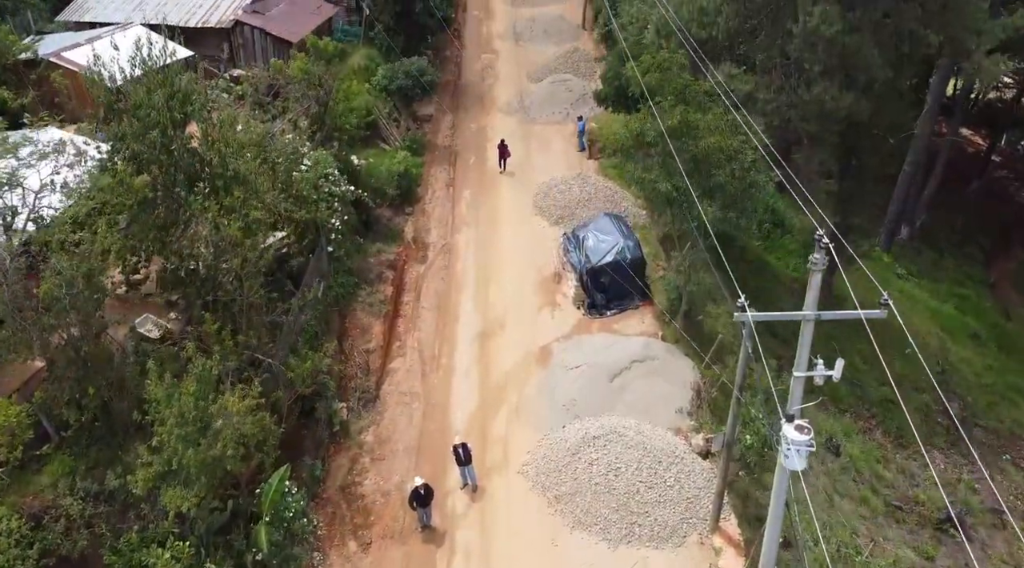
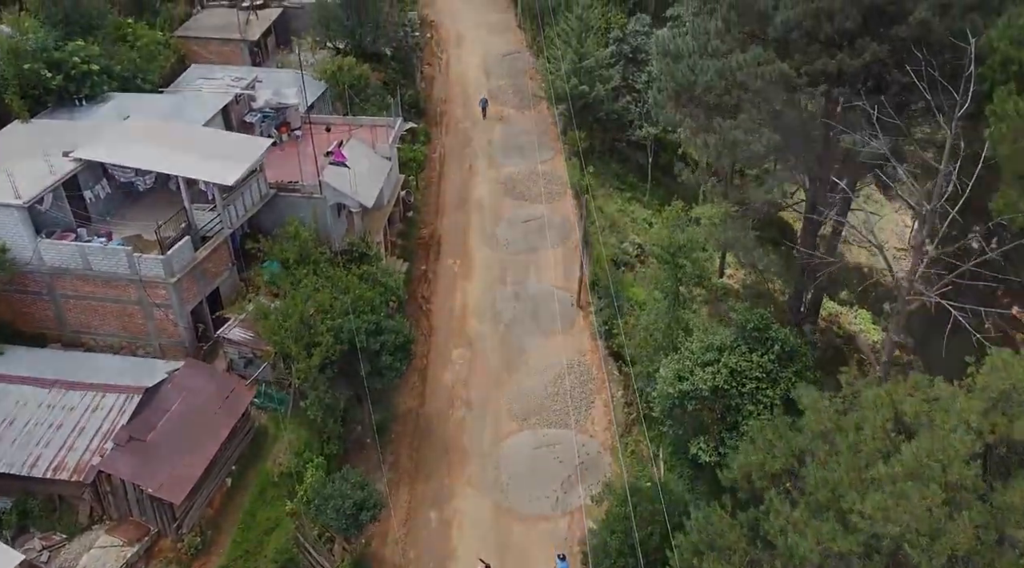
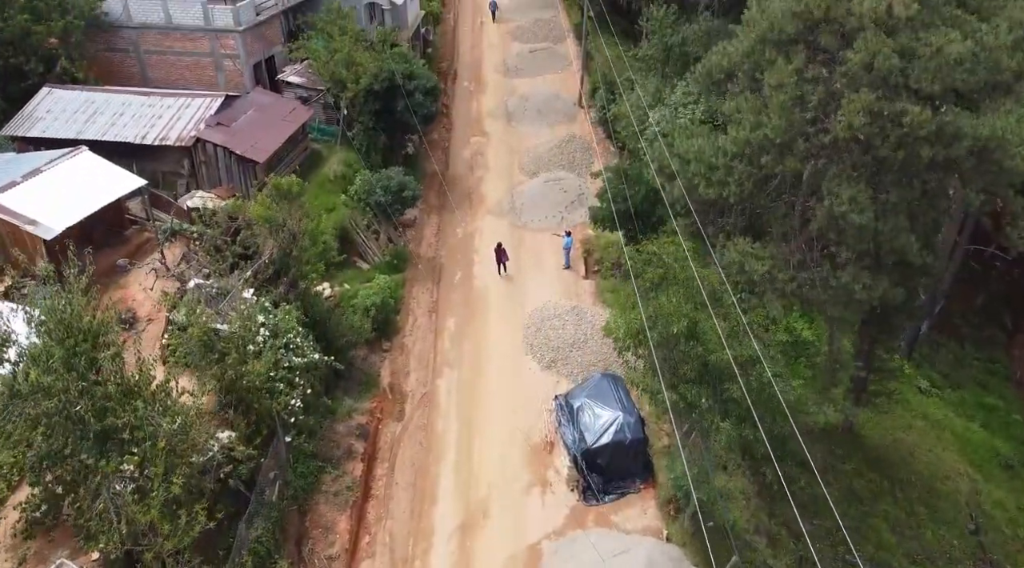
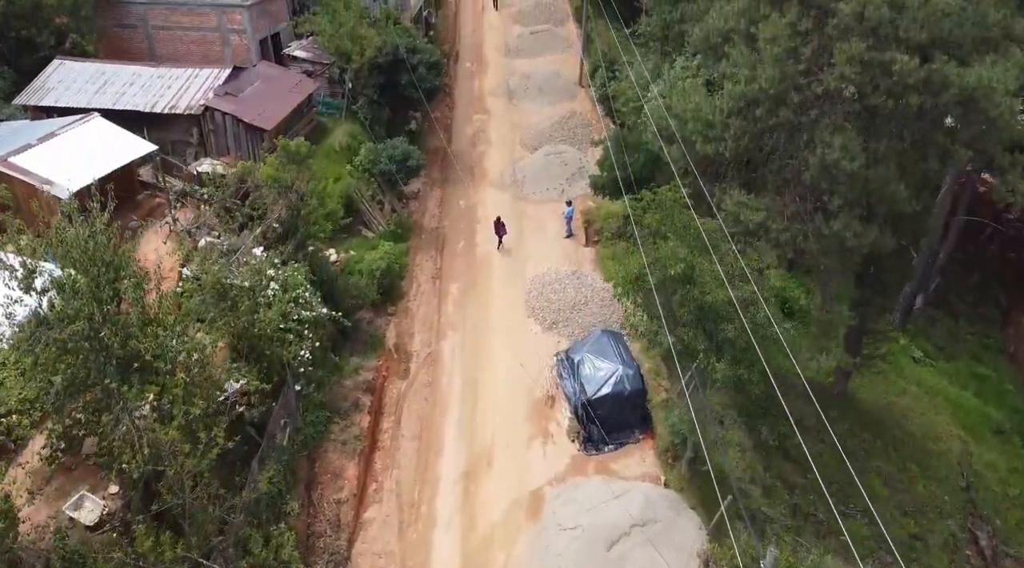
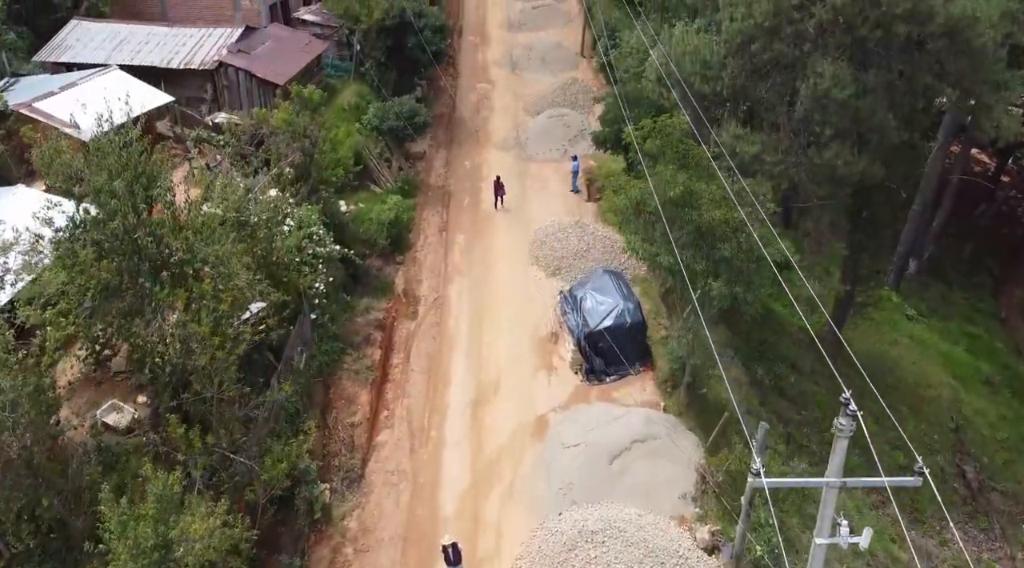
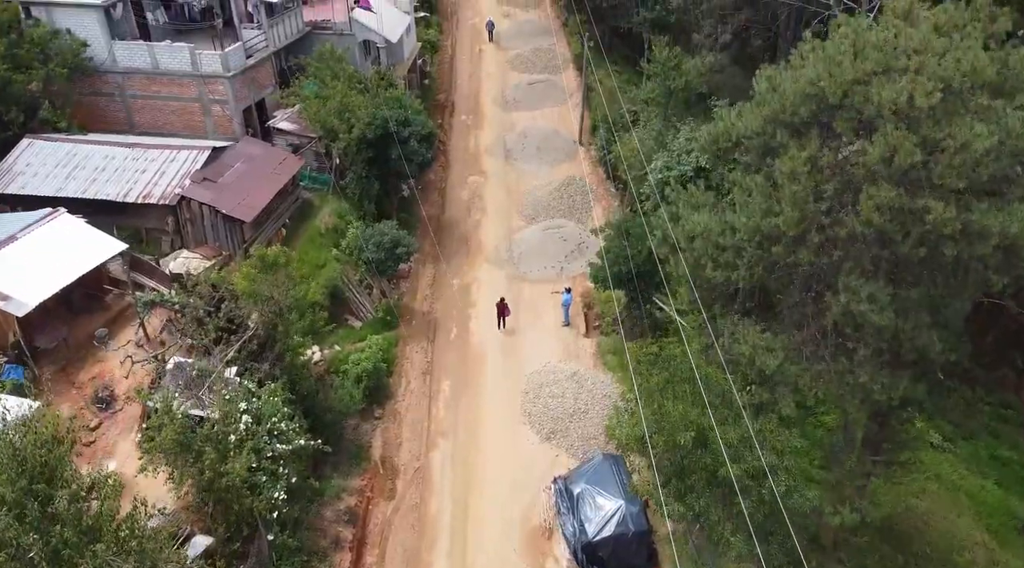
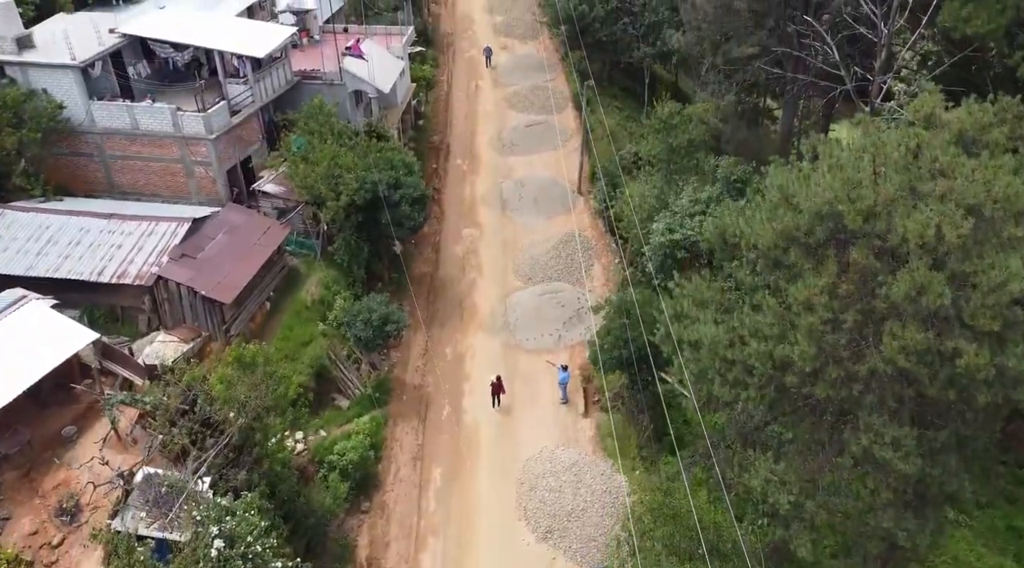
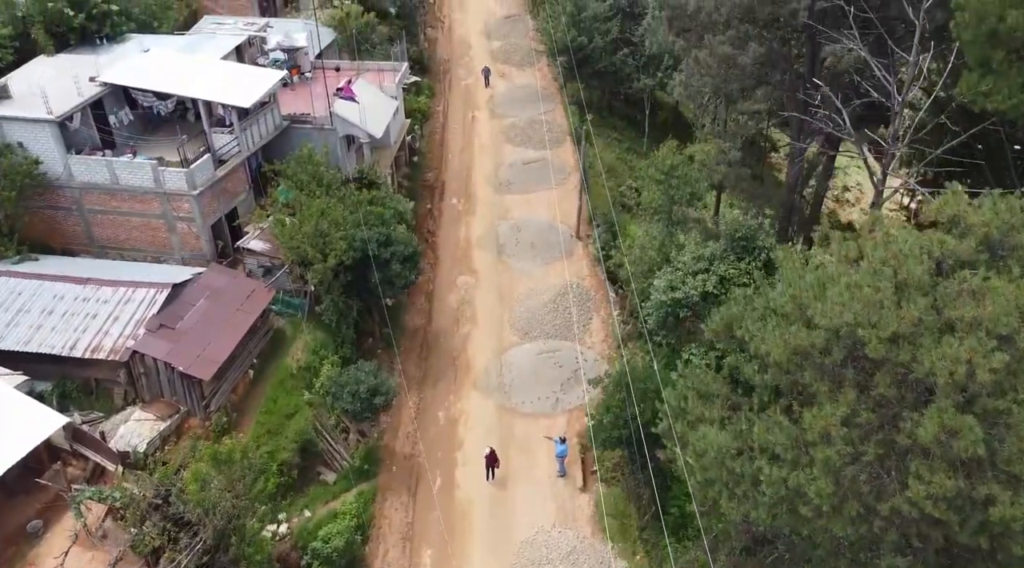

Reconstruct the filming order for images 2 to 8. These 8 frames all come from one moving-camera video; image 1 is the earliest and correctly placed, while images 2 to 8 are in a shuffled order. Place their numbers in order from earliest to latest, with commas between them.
5, 4, 3, 6, 7, 8, 2
